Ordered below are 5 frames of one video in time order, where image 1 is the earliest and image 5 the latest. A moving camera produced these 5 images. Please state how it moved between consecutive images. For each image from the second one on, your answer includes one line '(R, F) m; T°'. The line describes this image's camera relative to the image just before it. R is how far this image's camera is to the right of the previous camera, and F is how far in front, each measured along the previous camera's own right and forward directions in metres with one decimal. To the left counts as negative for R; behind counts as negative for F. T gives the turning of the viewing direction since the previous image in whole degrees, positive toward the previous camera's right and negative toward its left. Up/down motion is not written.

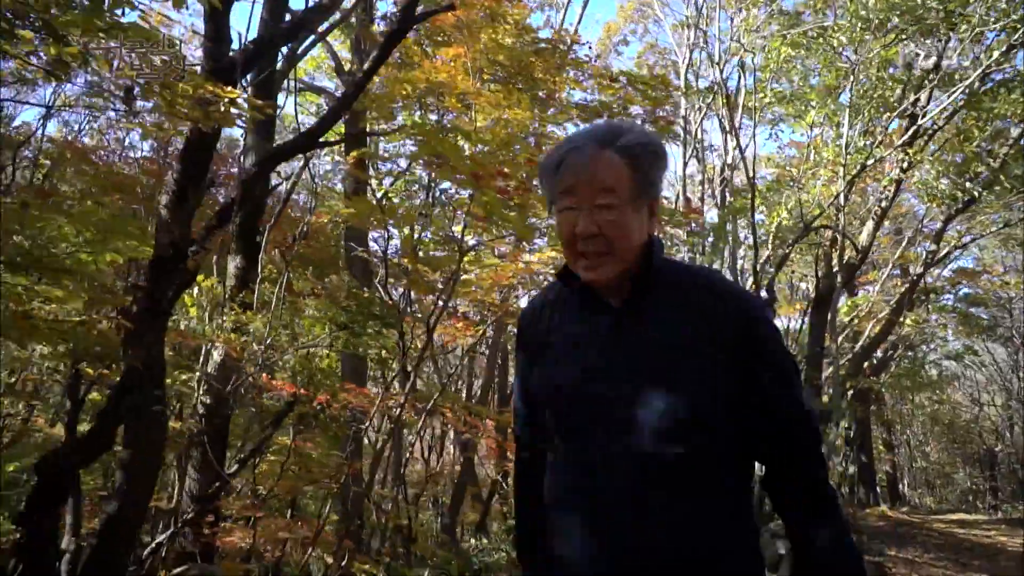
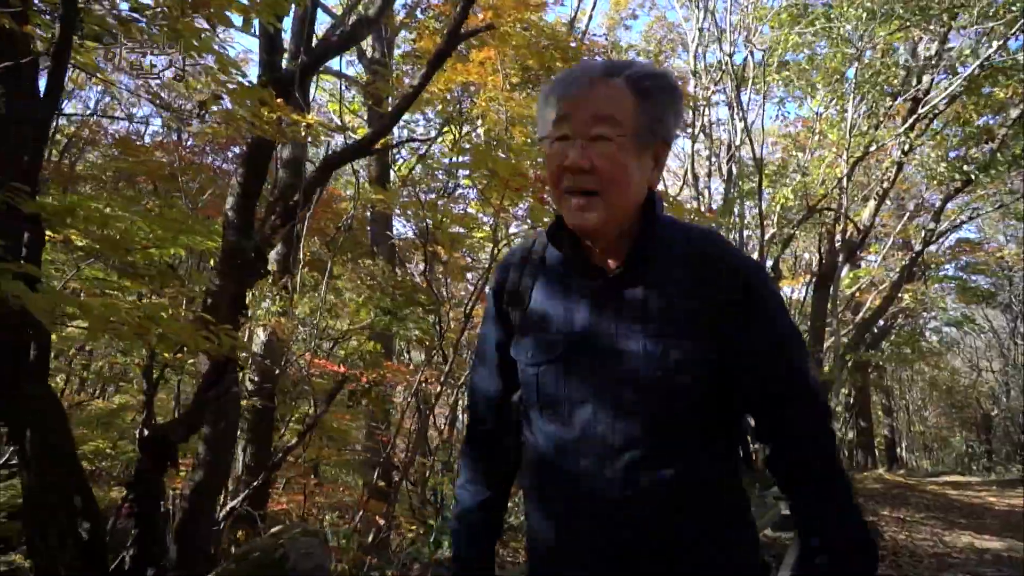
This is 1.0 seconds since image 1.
(-0.2, -0.4) m; 0°
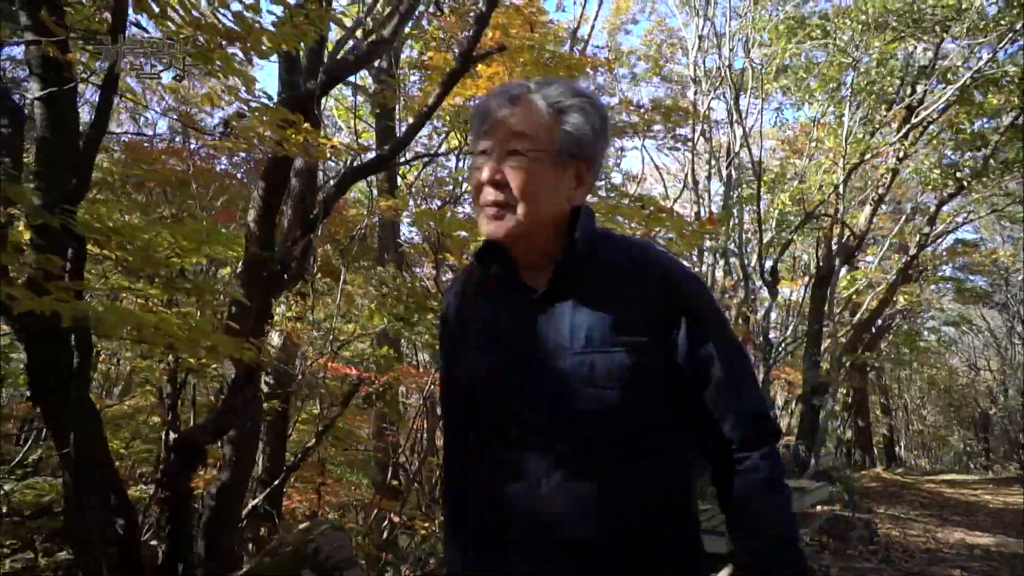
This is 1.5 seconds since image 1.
(-0.1, -0.2) m; 0°
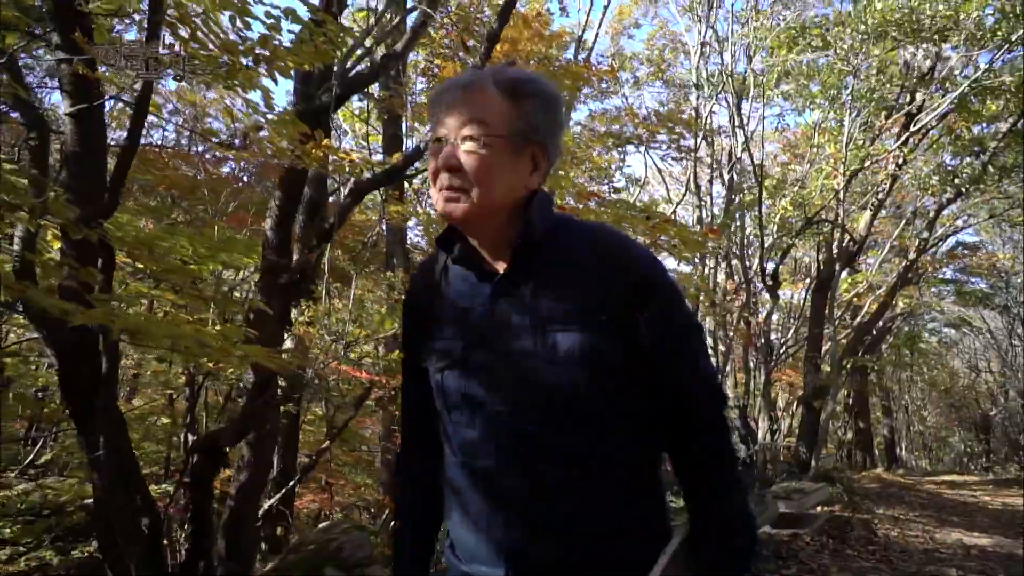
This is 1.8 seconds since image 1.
(0.0, -0.1) m; 0°
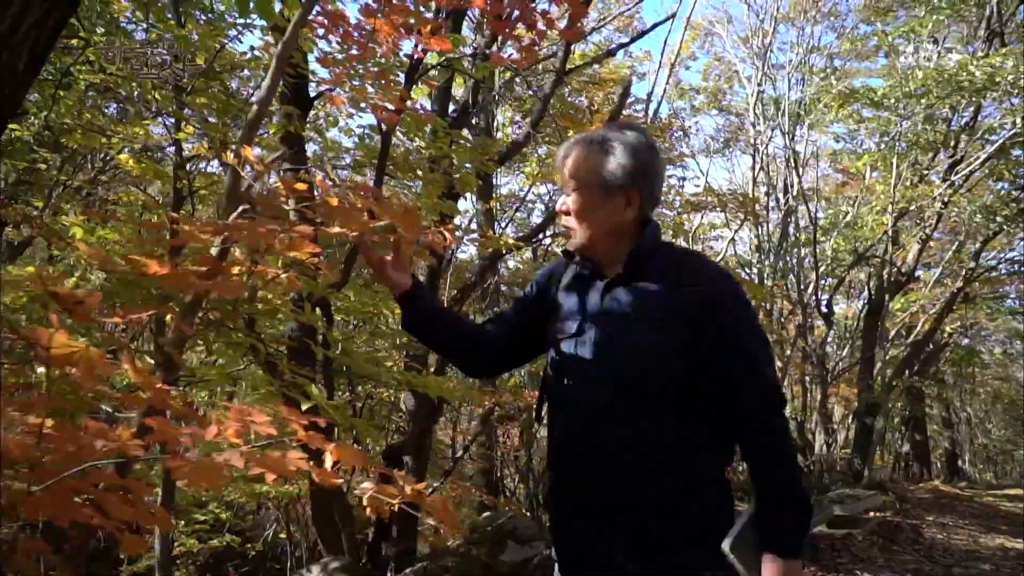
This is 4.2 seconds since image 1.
(-0.4, -1.1) m; -4°
